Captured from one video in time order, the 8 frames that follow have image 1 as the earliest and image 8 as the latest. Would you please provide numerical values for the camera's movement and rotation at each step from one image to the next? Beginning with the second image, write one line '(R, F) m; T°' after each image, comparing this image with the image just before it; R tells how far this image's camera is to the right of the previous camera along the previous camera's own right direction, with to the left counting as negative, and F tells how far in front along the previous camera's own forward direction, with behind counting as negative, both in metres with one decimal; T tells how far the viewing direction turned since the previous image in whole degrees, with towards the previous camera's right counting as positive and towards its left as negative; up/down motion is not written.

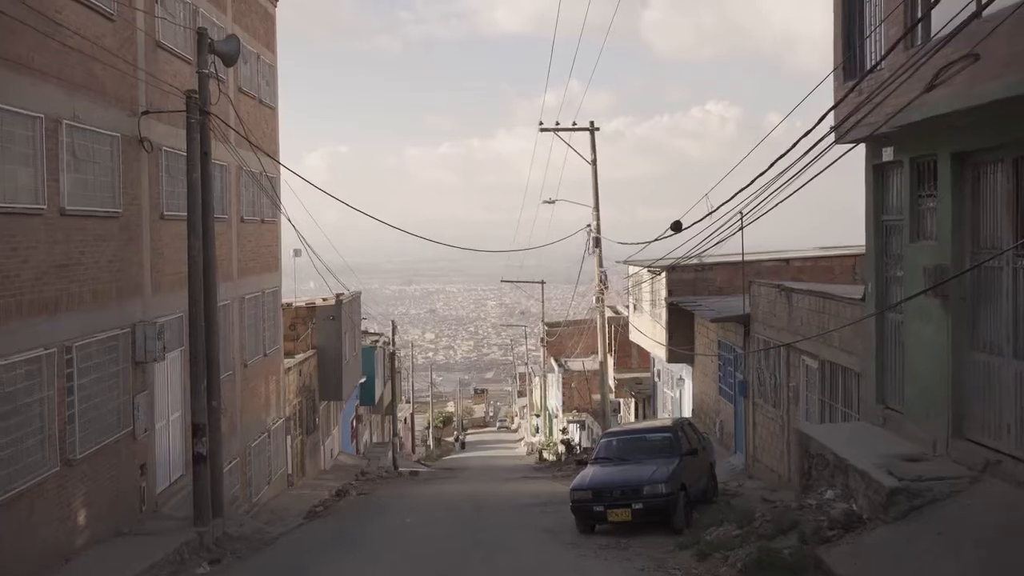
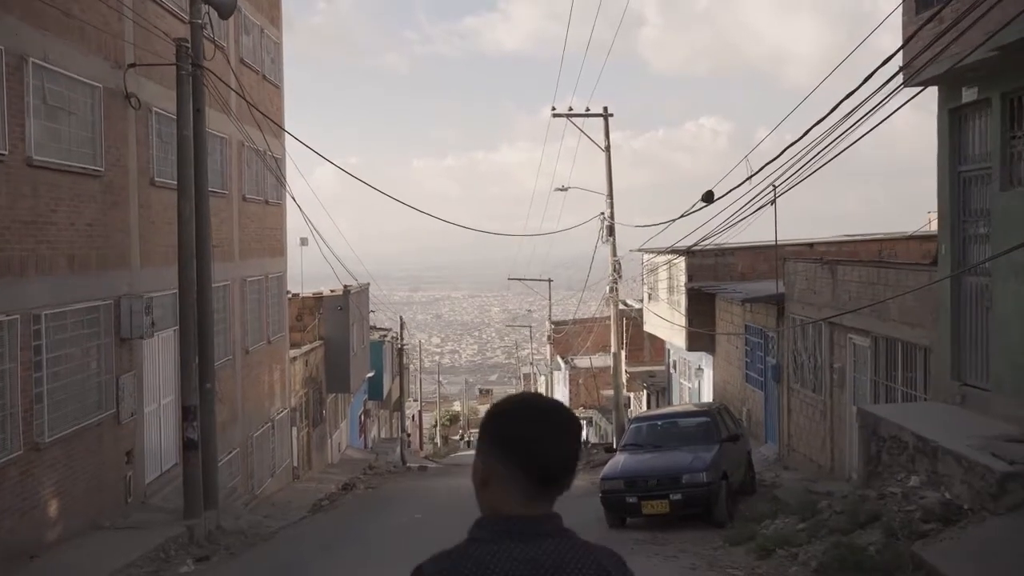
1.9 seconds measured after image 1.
(-0.2, +1.4) m; 0°
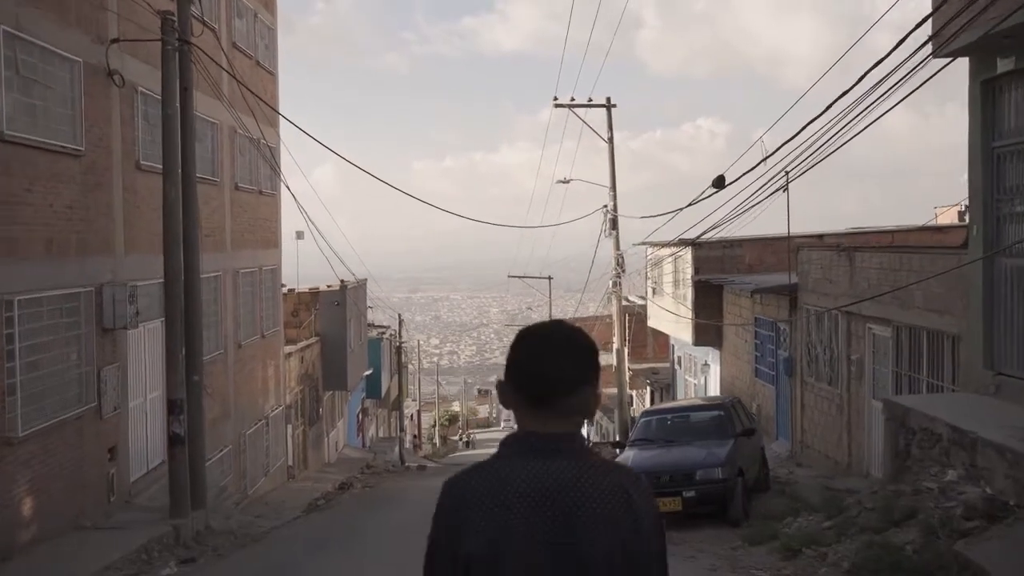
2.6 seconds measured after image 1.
(-0.1, +0.7) m; 0°
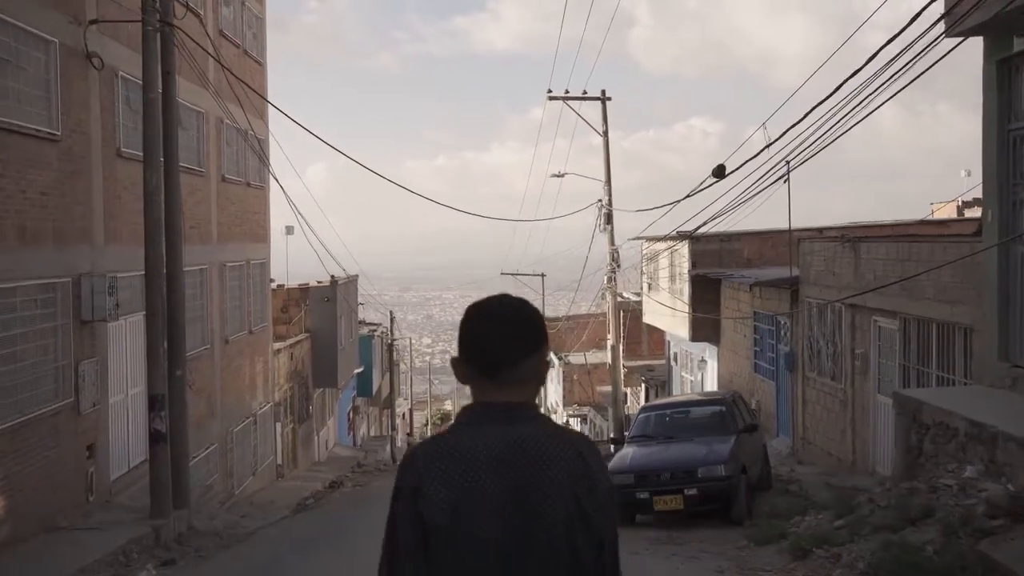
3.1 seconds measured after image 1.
(0.0, +0.5) m; 0°
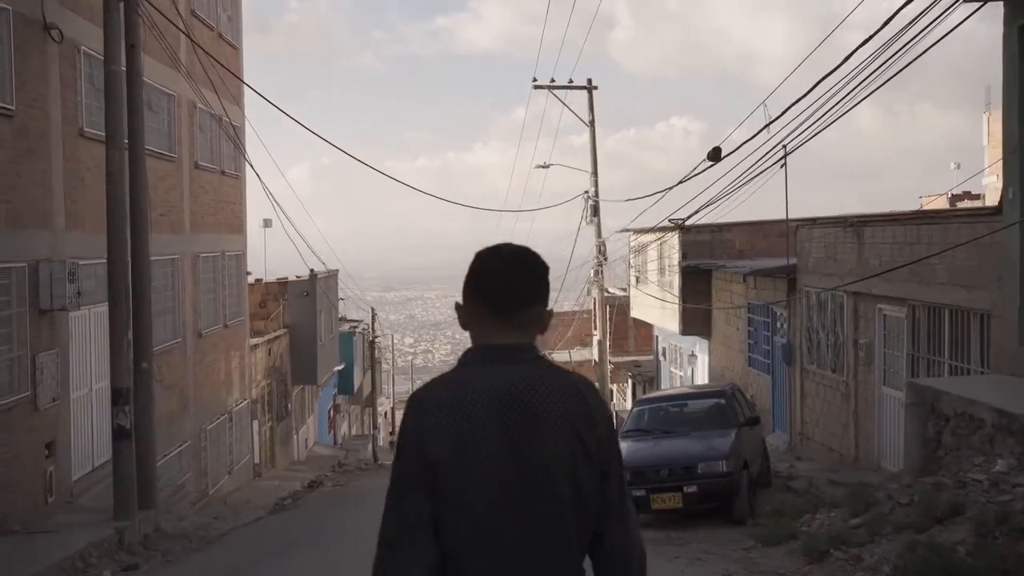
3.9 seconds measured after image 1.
(-0.1, +0.7) m; +1°
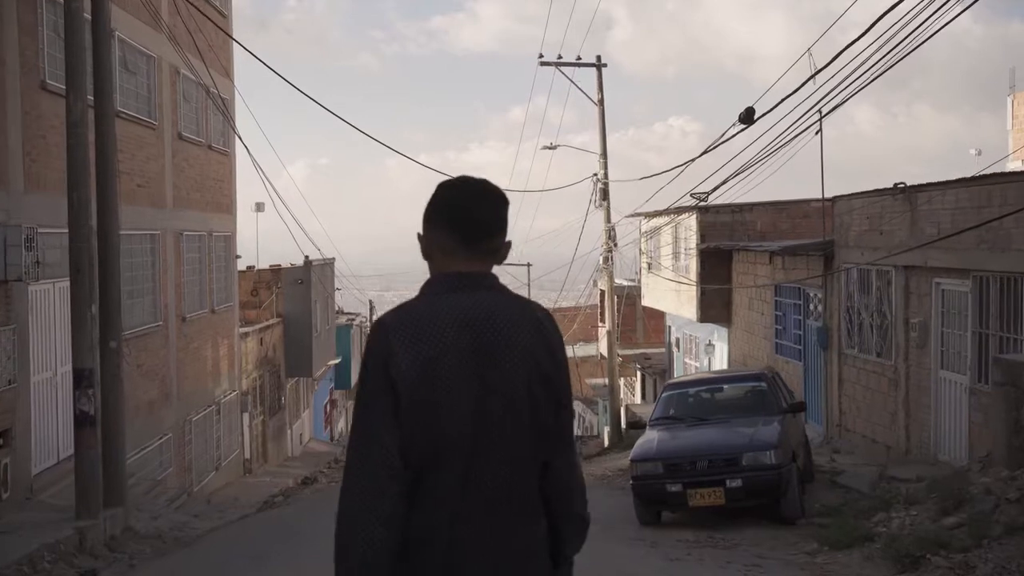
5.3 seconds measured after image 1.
(-0.2, +1.3) m; 0°
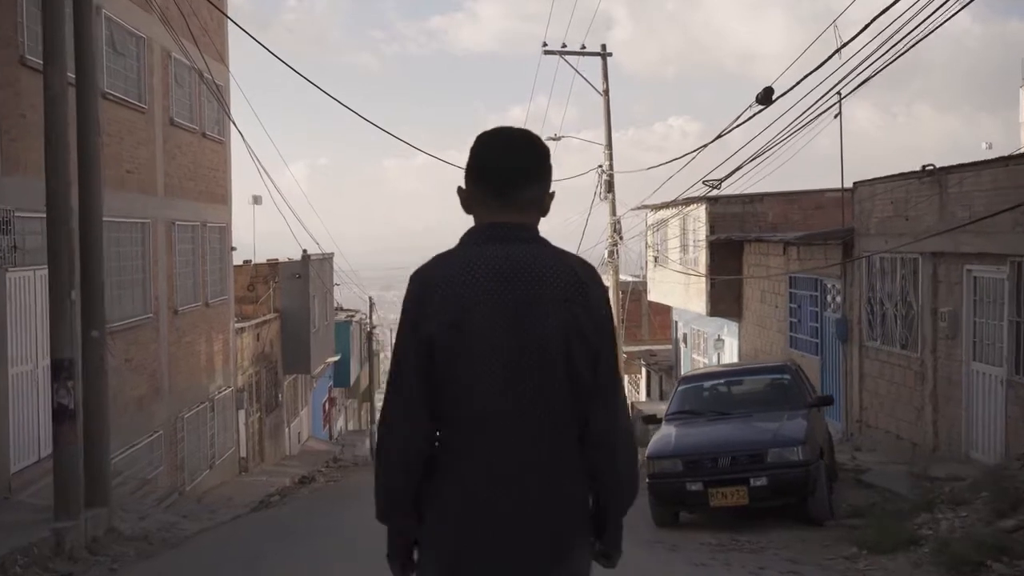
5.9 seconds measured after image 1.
(-0.1, +0.6) m; 0°
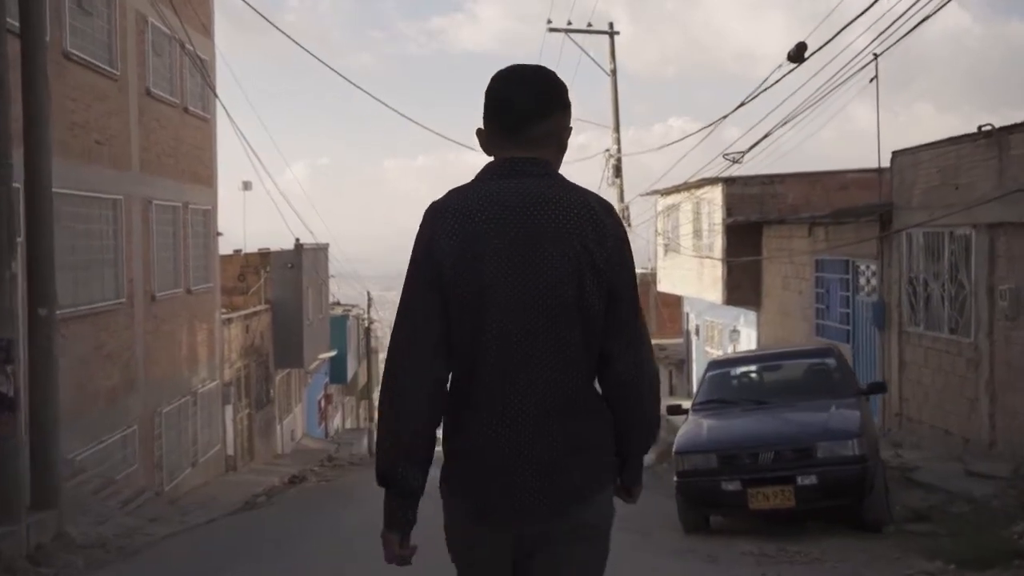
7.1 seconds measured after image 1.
(0.0, +1.2) m; 0°
